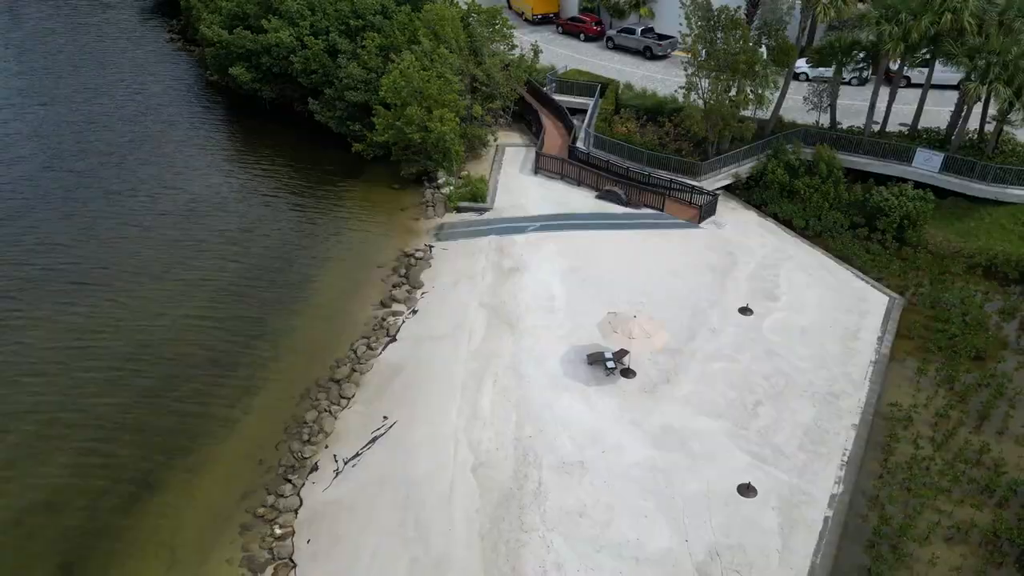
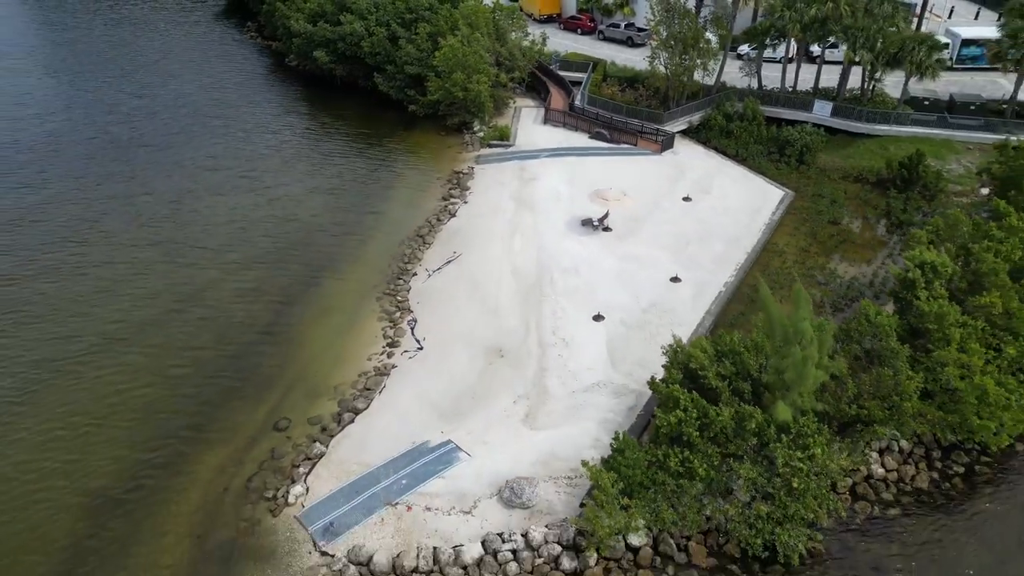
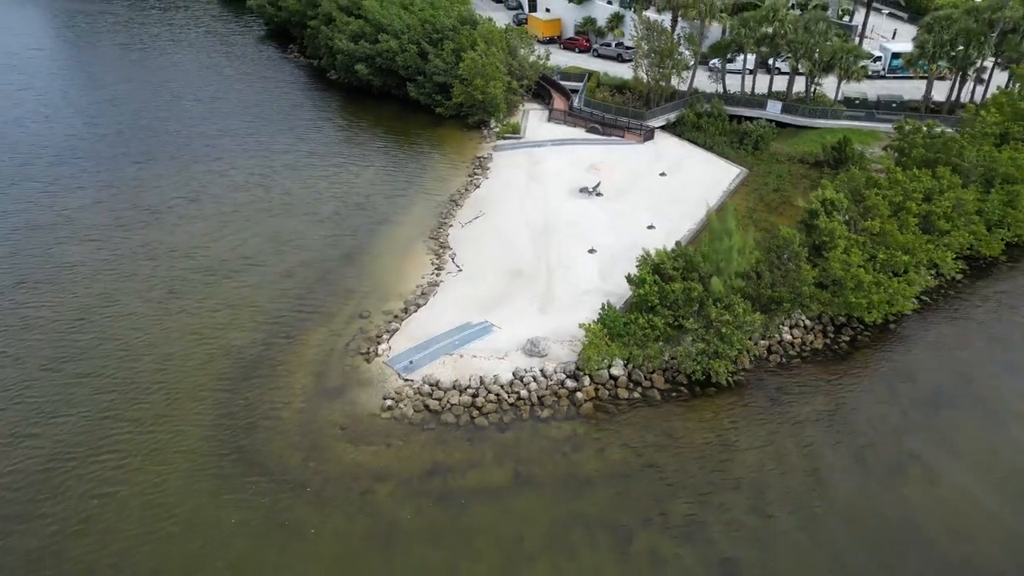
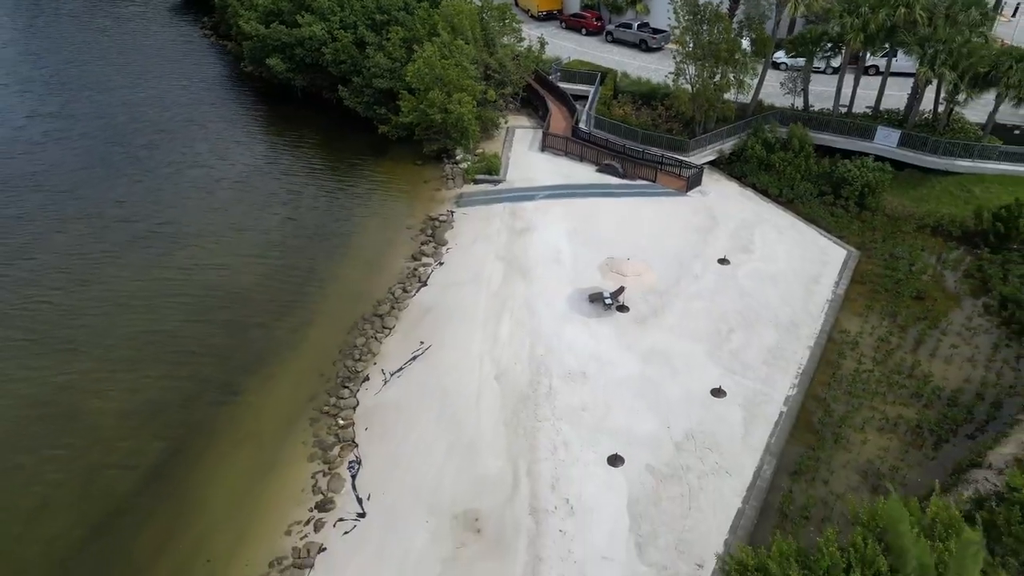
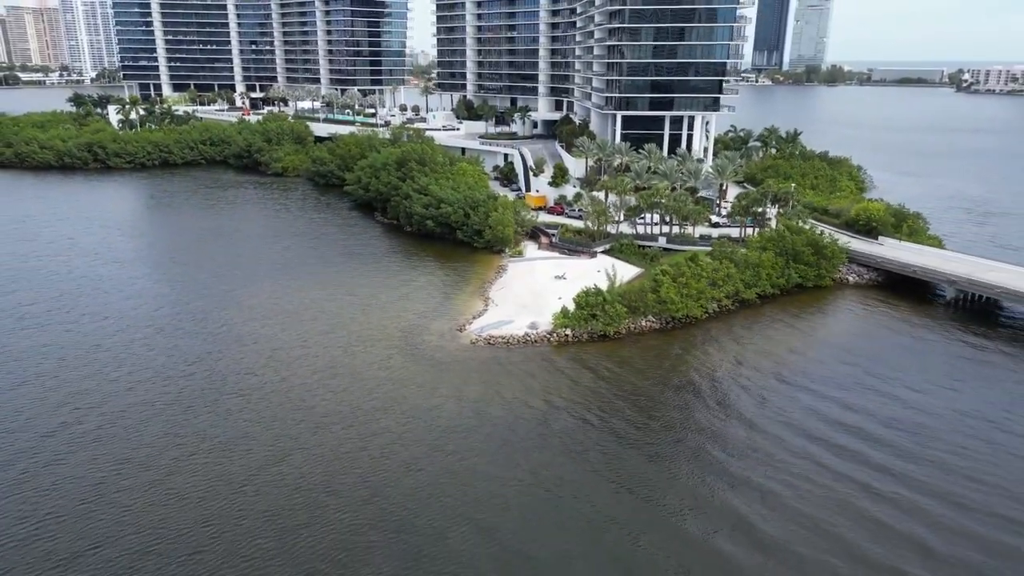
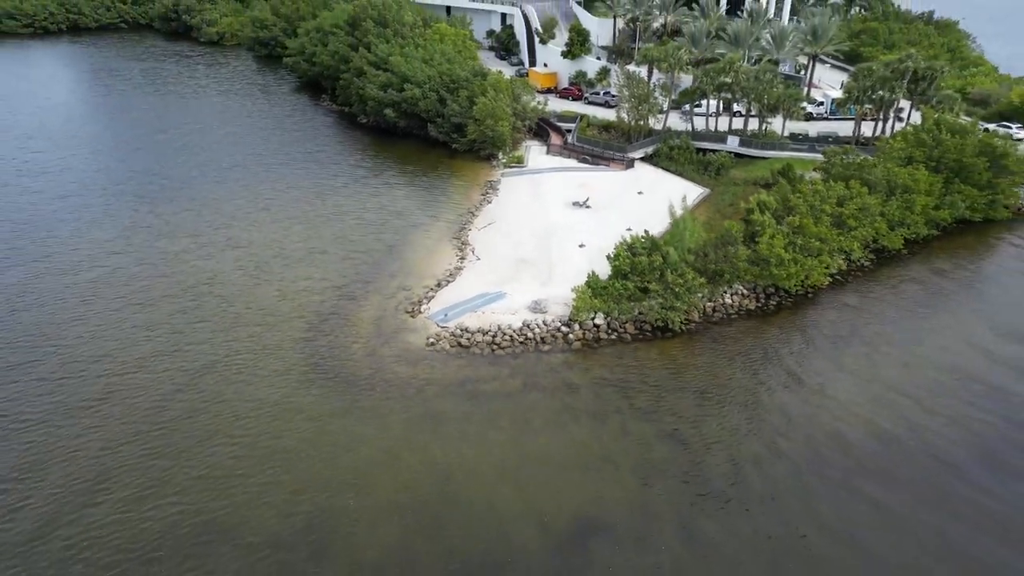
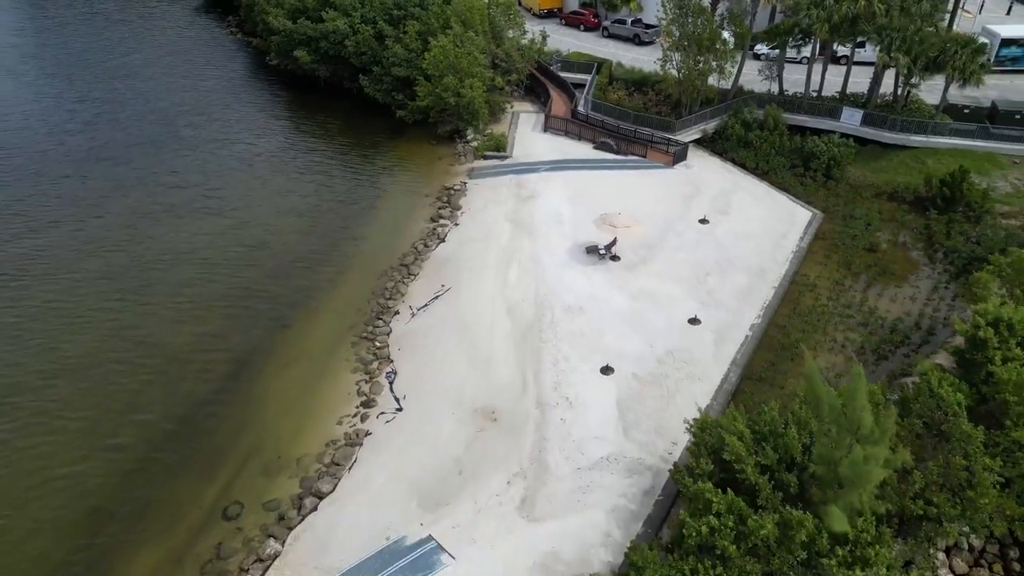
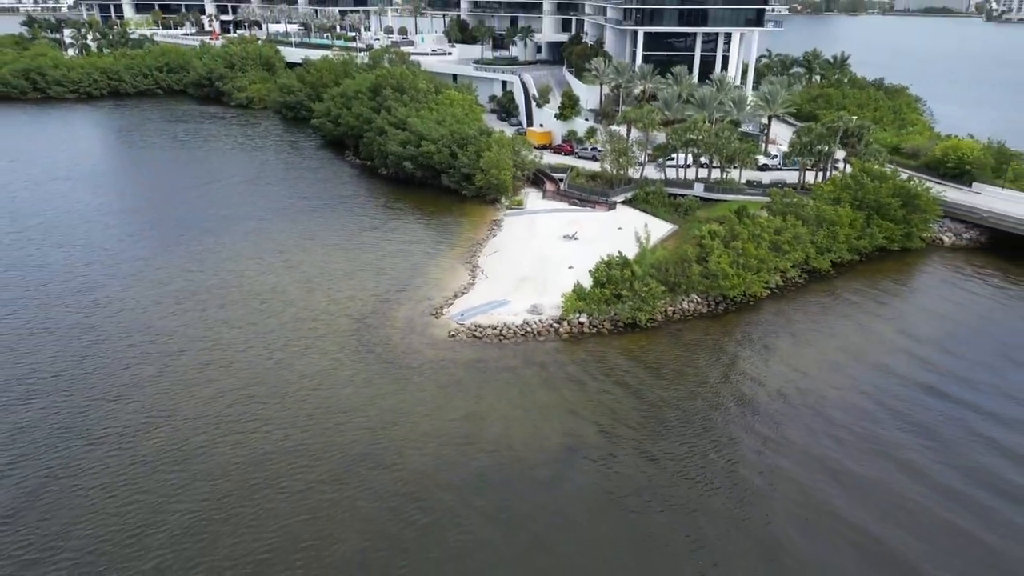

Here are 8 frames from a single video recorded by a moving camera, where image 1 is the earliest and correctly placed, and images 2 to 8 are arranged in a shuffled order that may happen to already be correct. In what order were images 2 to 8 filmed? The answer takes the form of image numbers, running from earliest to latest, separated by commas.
4, 7, 2, 3, 6, 8, 5
